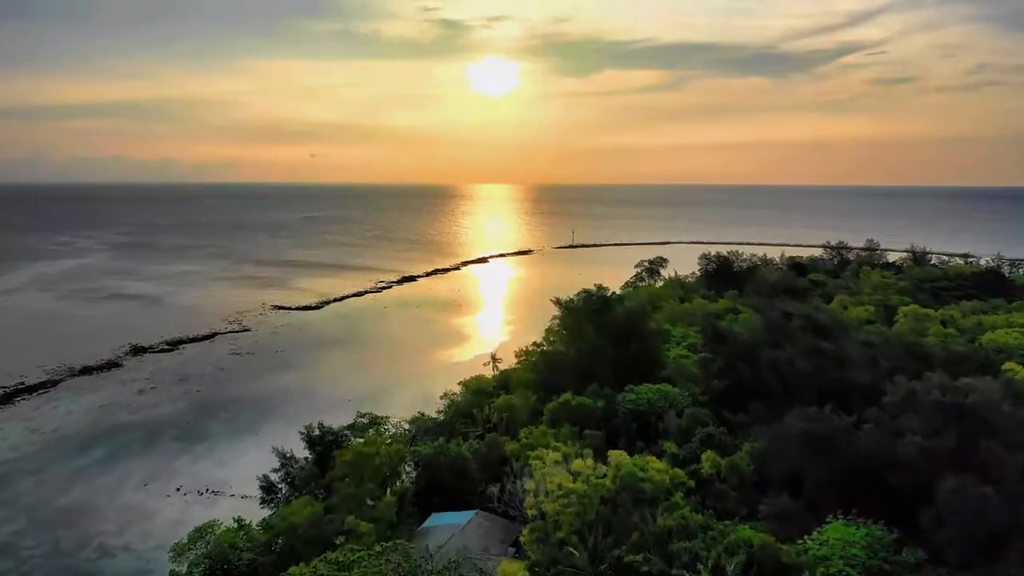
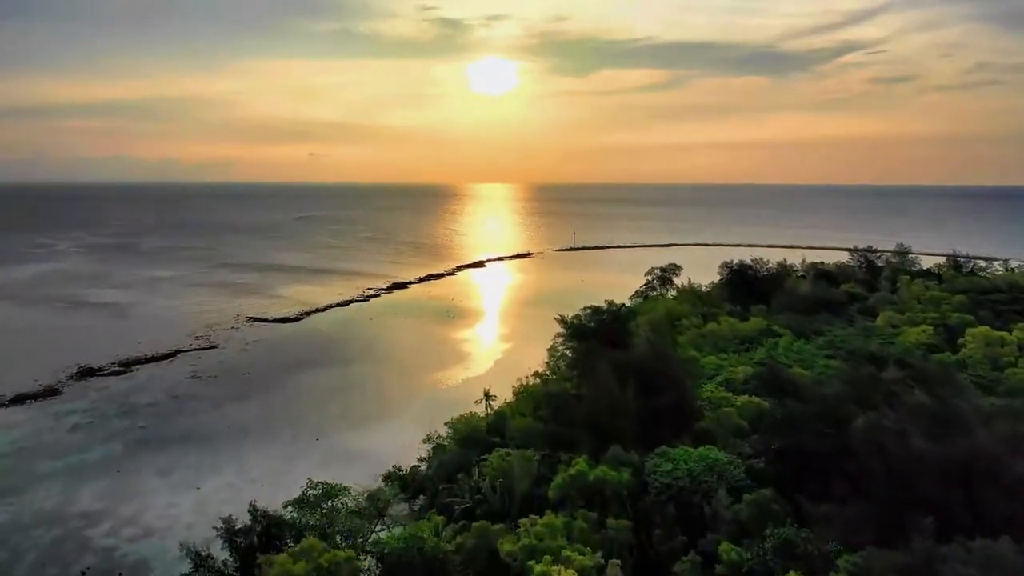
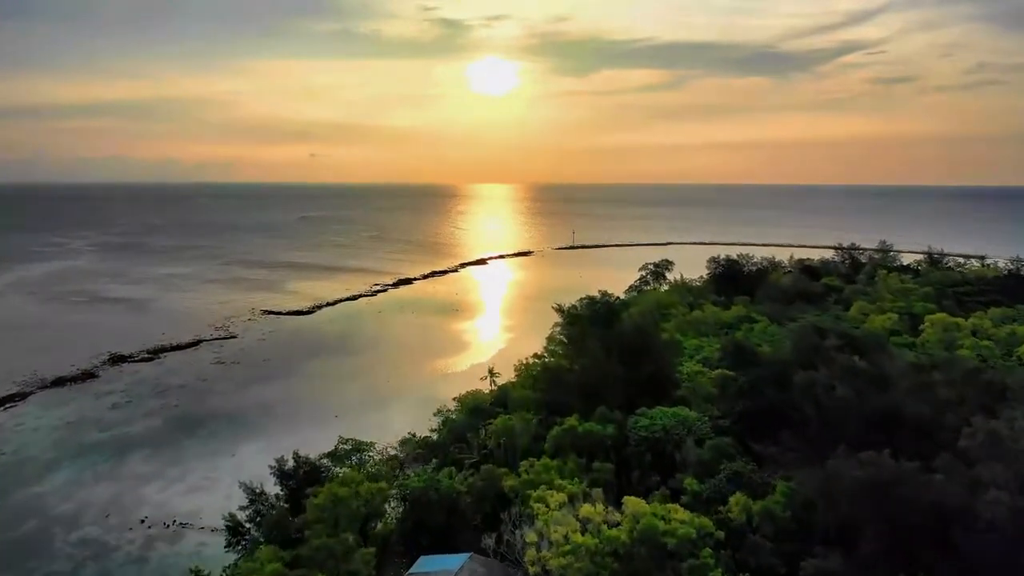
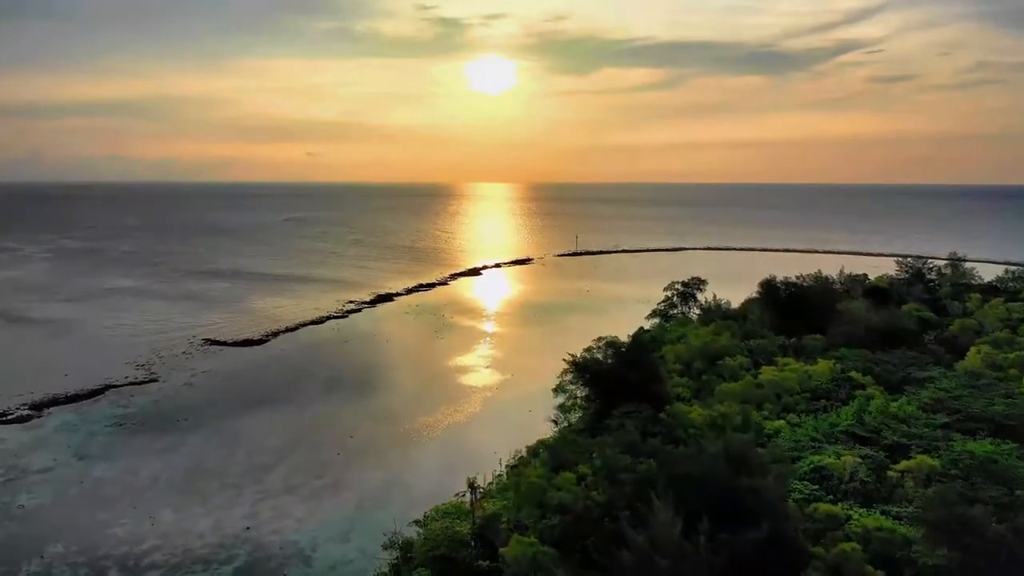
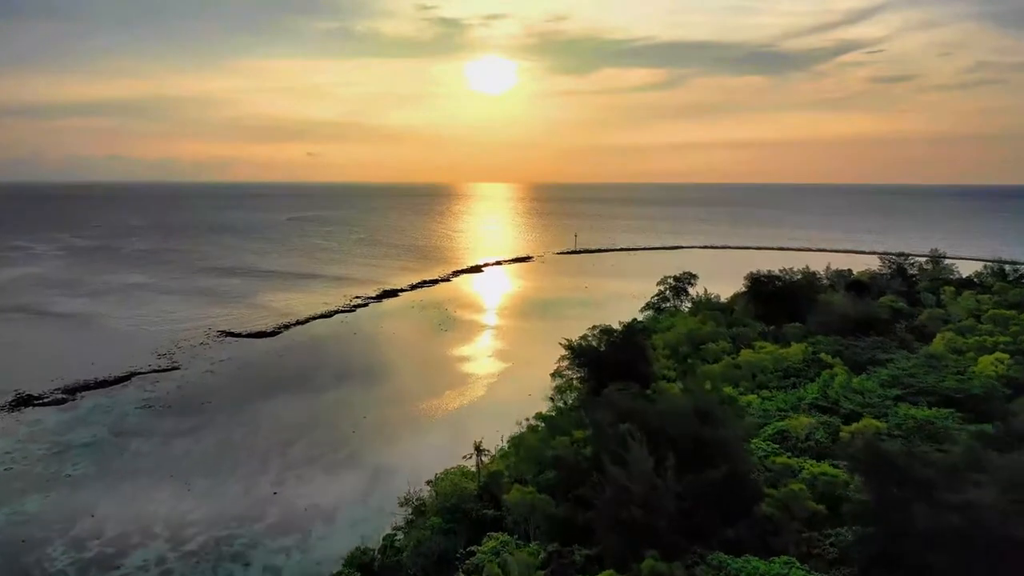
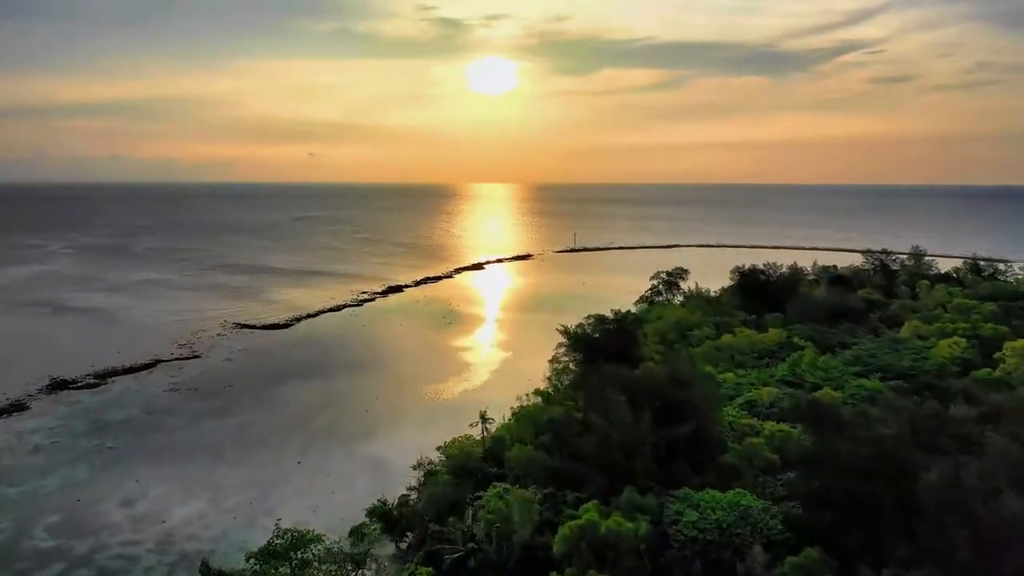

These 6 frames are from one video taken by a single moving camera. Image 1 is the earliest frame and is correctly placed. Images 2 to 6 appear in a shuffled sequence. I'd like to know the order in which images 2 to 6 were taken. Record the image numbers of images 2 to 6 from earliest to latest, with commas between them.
3, 2, 6, 5, 4
